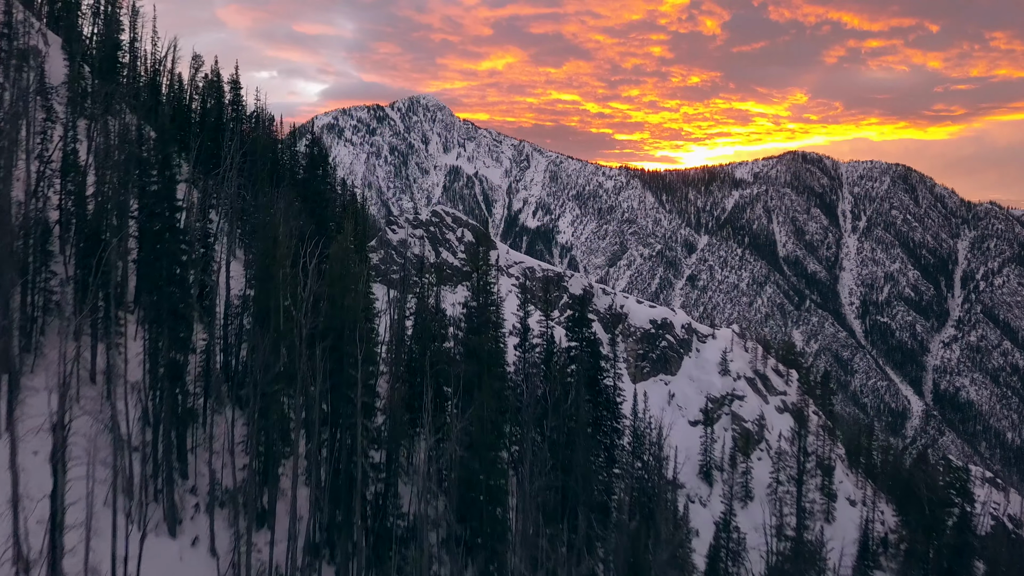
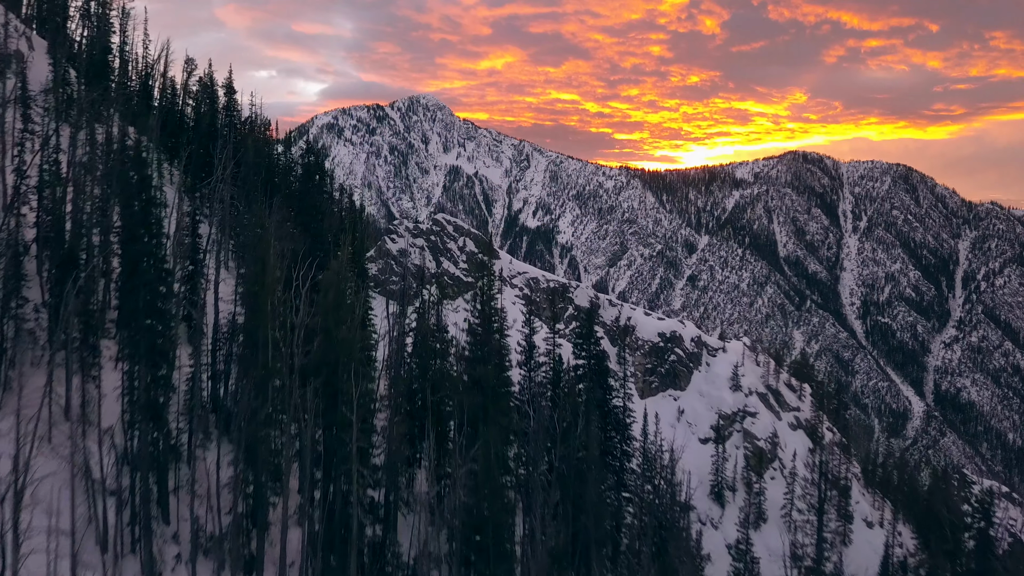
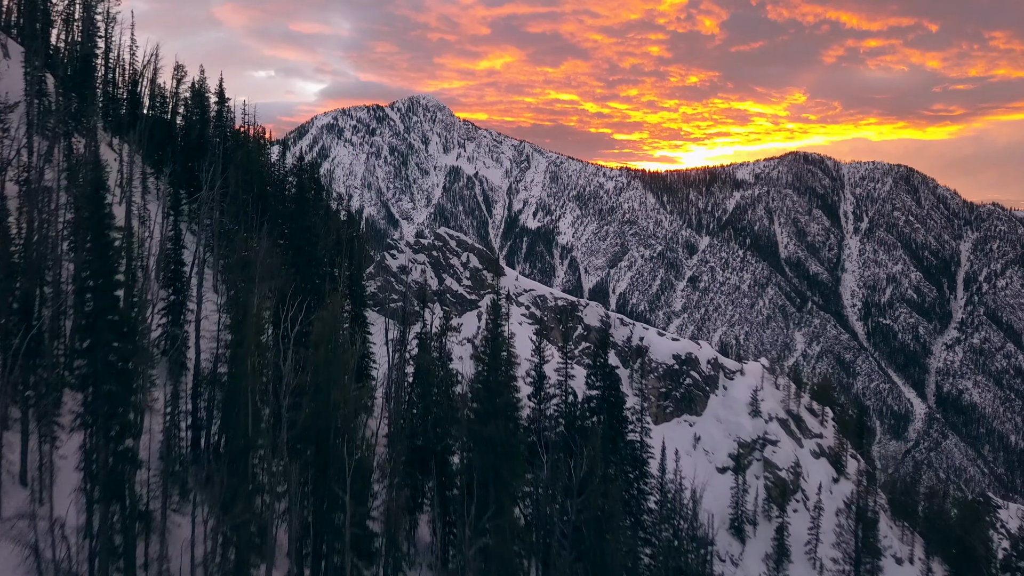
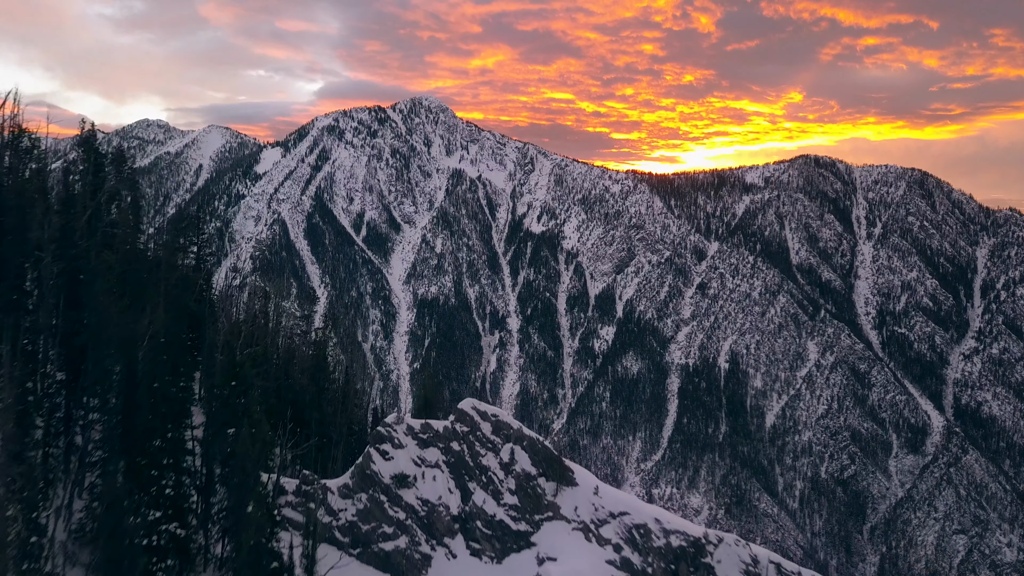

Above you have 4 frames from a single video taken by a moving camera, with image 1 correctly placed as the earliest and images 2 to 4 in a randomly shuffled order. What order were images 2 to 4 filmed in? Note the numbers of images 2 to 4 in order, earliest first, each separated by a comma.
2, 3, 4
